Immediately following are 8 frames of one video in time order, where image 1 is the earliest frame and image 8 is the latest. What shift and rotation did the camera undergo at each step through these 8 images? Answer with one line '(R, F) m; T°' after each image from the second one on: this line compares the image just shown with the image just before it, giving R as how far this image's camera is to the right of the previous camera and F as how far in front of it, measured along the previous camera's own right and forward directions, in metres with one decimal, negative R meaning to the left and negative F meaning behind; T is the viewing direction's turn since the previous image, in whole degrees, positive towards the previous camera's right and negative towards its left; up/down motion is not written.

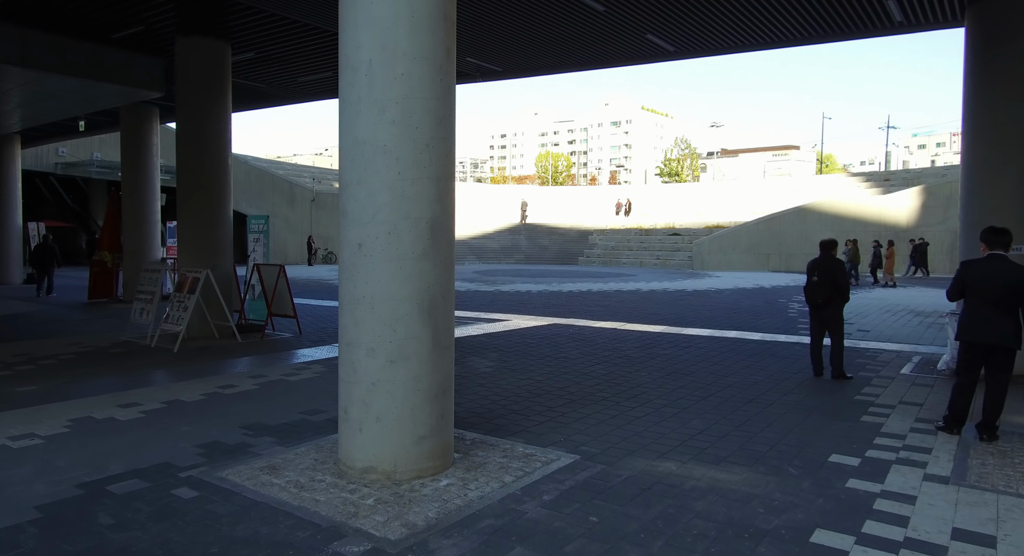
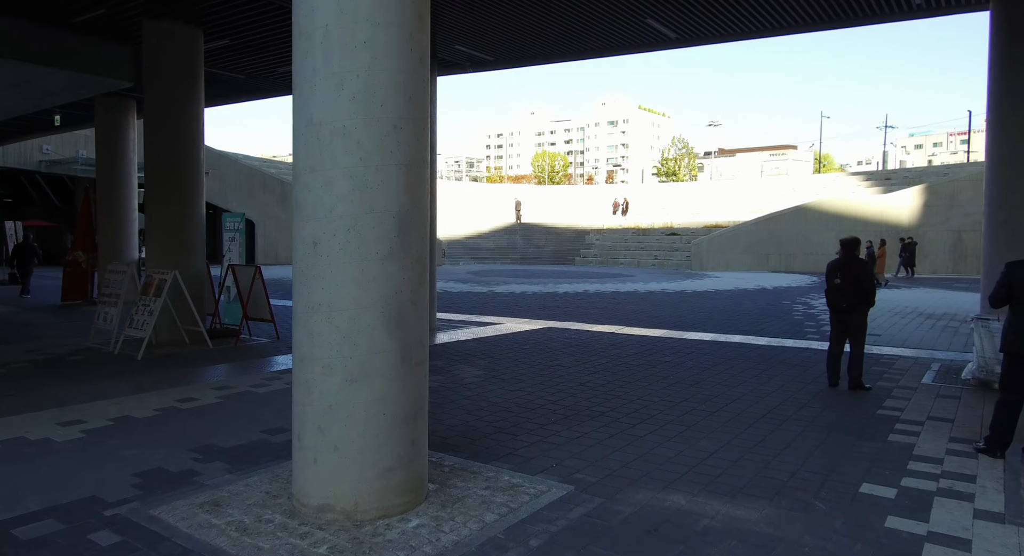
(+0.1, +0.7) m; 0°
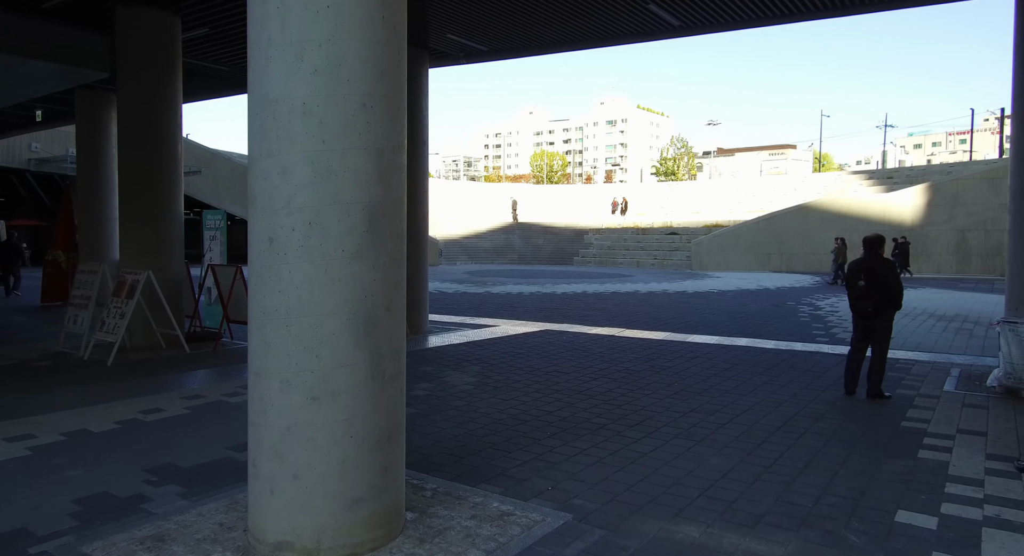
(+0.1, +0.6) m; 0°
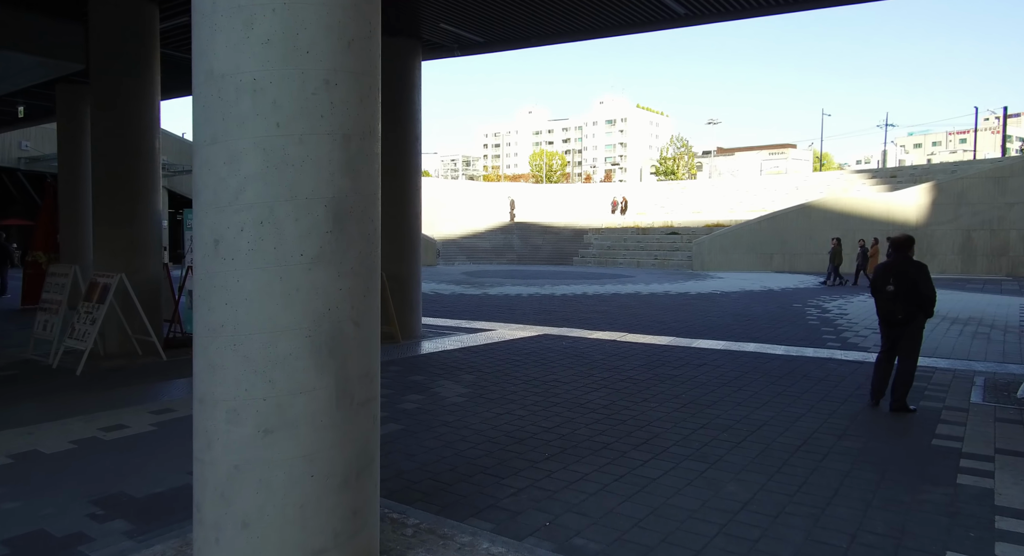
(0.0, +0.6) m; 0°
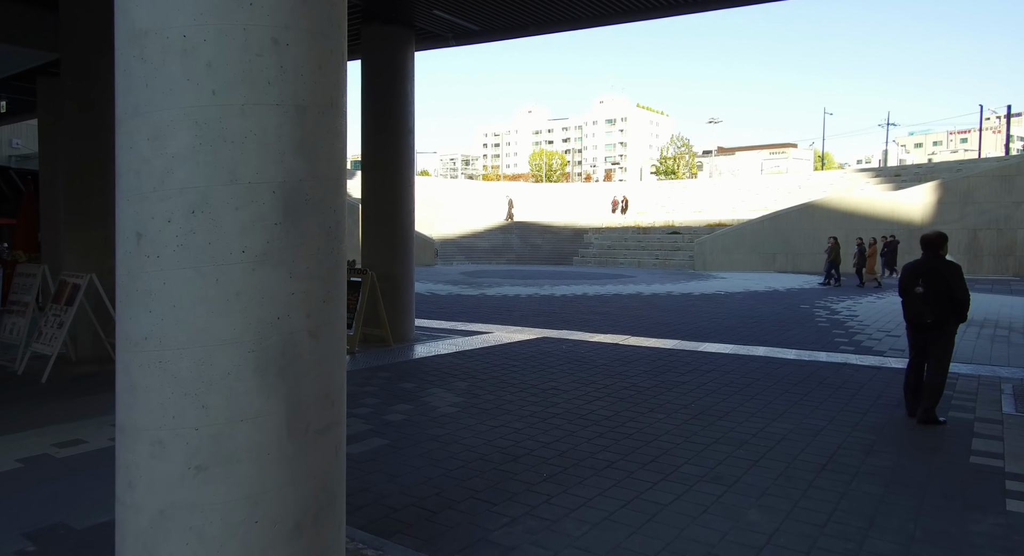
(0.0, +0.5) m; 0°
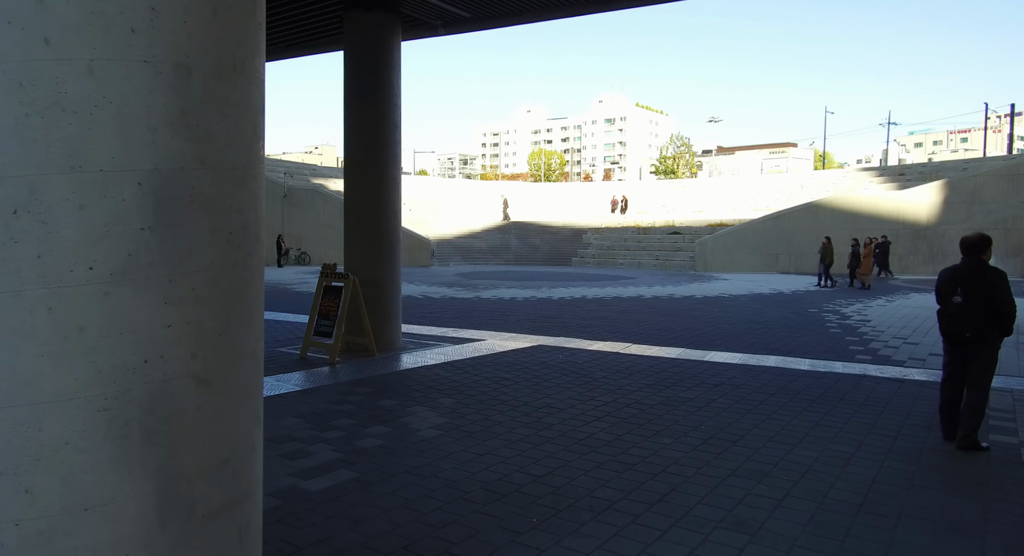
(+0.1, +0.7) m; 0°
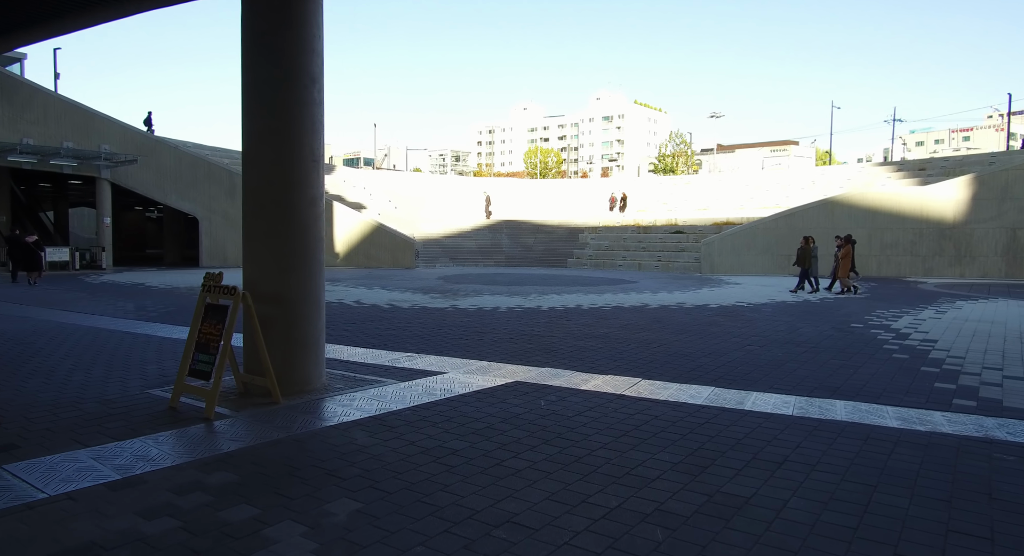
(+0.3, +2.9) m; 0°
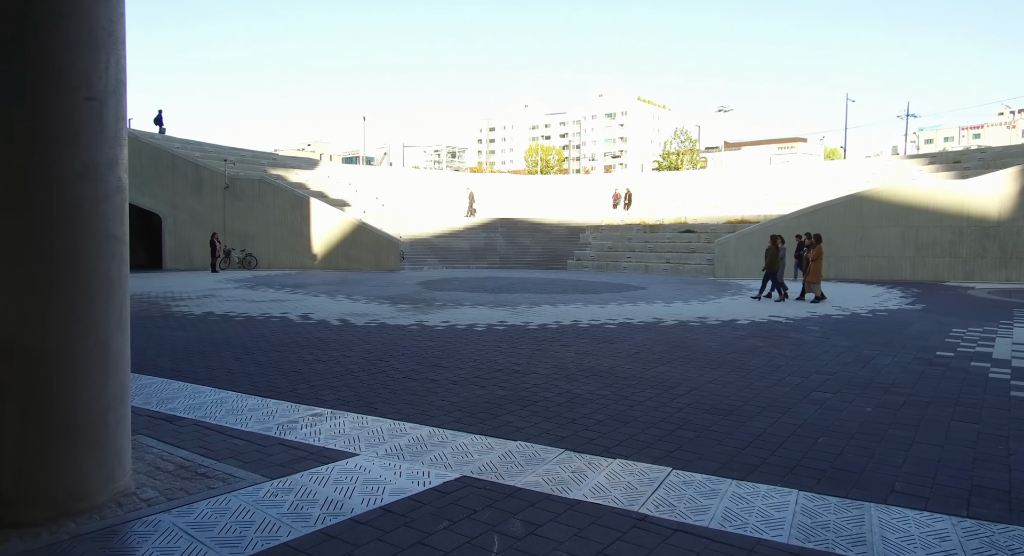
(+0.4, +3.3) m; 0°
